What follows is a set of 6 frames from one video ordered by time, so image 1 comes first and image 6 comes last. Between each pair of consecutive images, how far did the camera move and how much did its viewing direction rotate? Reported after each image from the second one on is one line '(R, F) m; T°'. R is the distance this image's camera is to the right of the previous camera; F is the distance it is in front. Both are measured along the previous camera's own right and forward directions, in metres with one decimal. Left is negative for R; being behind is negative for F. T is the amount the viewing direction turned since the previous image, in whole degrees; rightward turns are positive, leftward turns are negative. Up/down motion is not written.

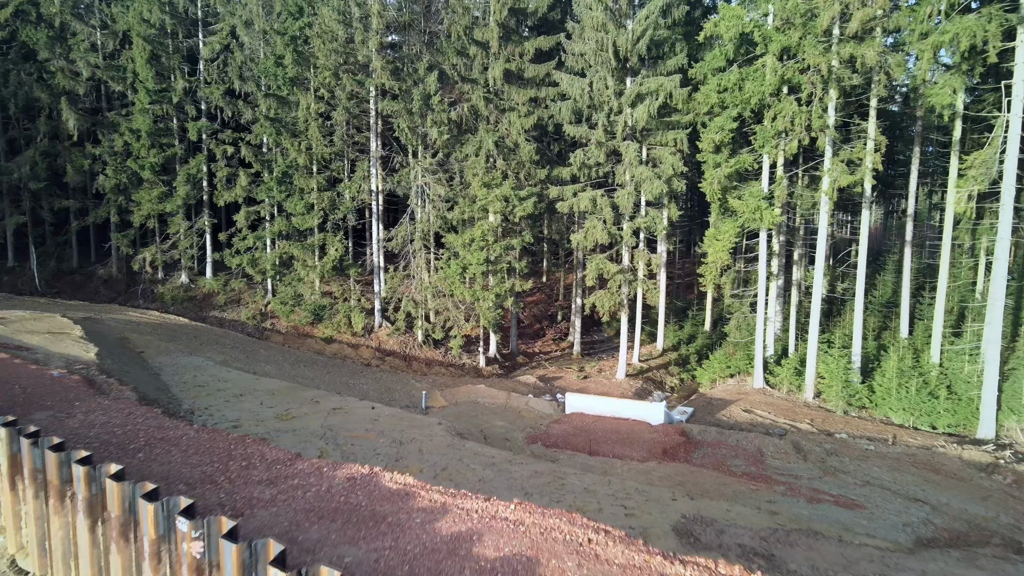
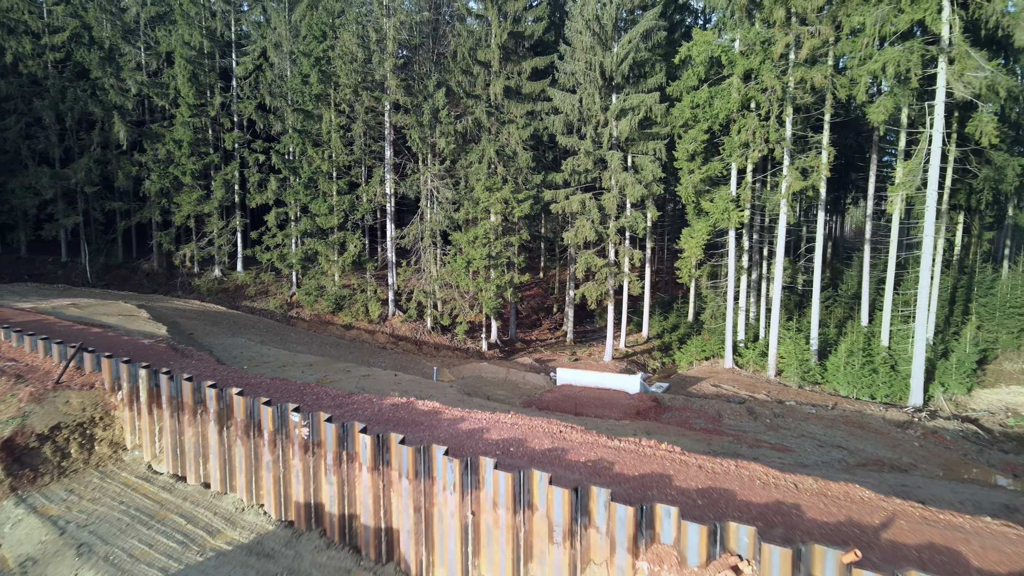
(0.0, -2.4) m; 0°
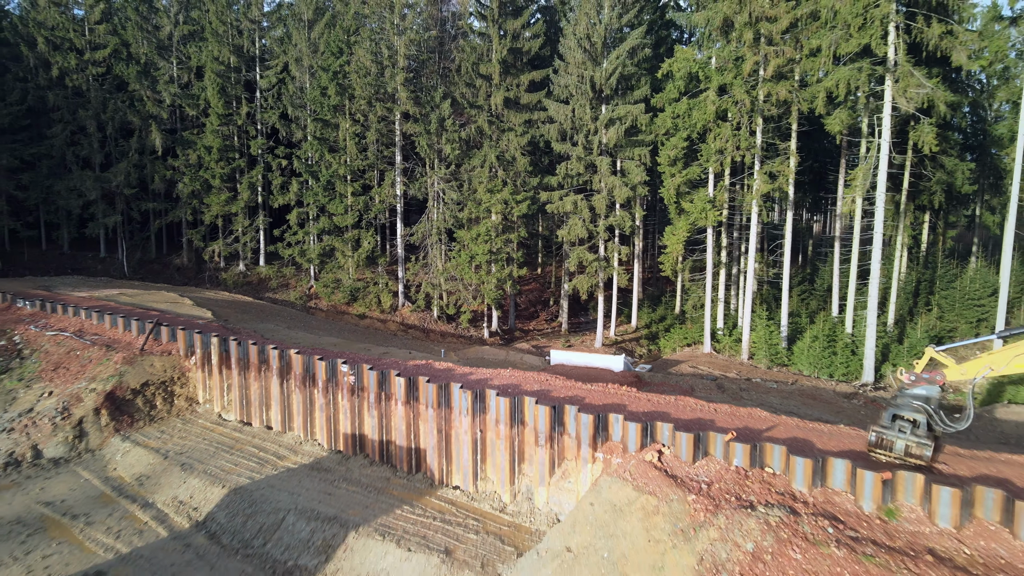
(0.0, -2.1) m; 0°
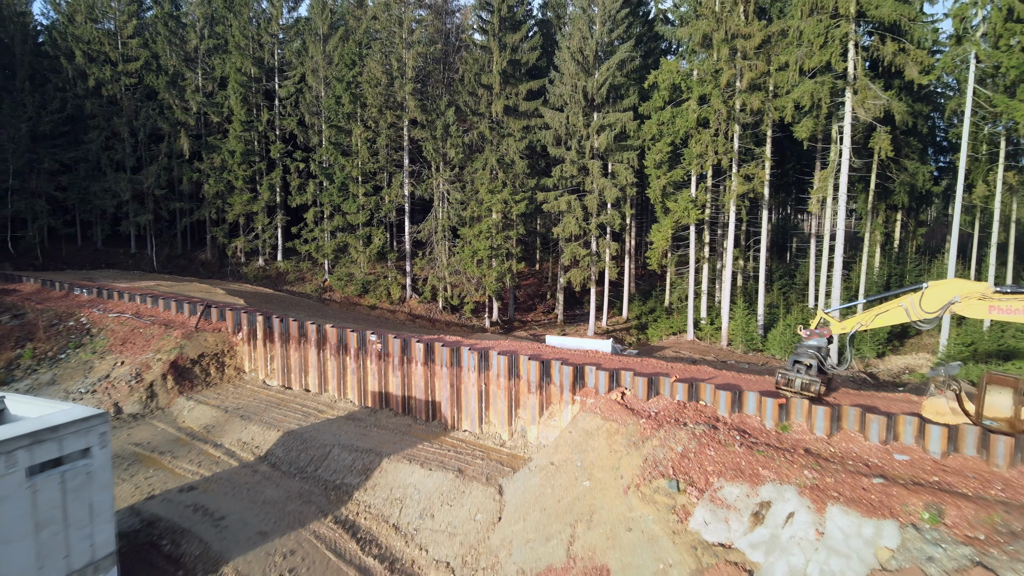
(0.0, -2.0) m; 0°
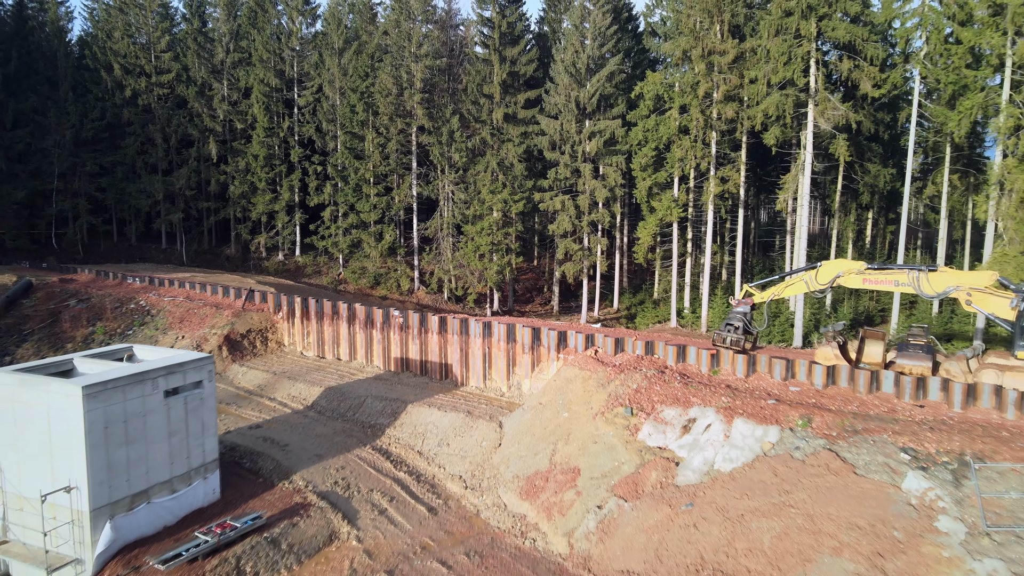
(0.0, -2.4) m; 0°
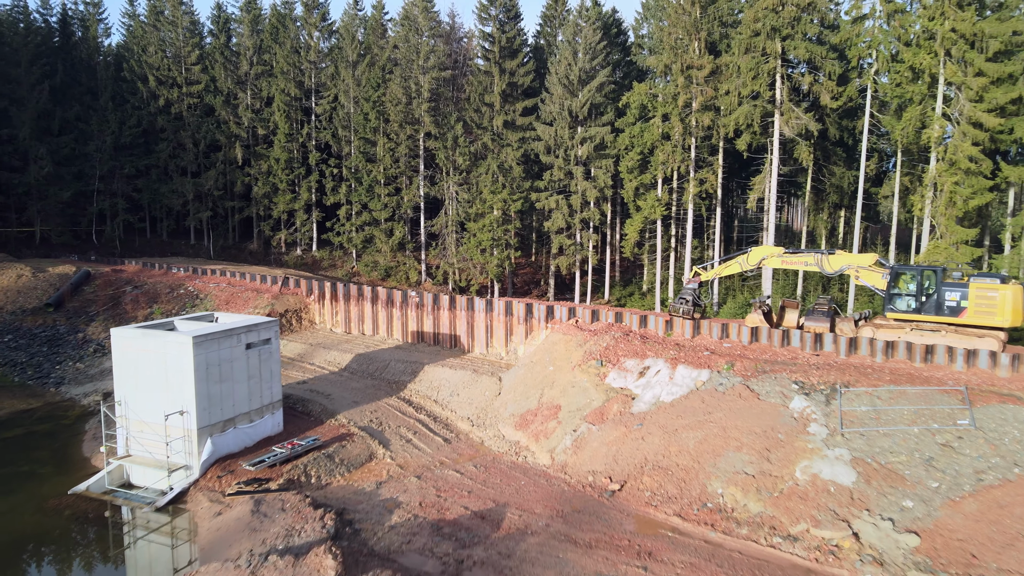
(+0.1, -2.6) m; 0°
